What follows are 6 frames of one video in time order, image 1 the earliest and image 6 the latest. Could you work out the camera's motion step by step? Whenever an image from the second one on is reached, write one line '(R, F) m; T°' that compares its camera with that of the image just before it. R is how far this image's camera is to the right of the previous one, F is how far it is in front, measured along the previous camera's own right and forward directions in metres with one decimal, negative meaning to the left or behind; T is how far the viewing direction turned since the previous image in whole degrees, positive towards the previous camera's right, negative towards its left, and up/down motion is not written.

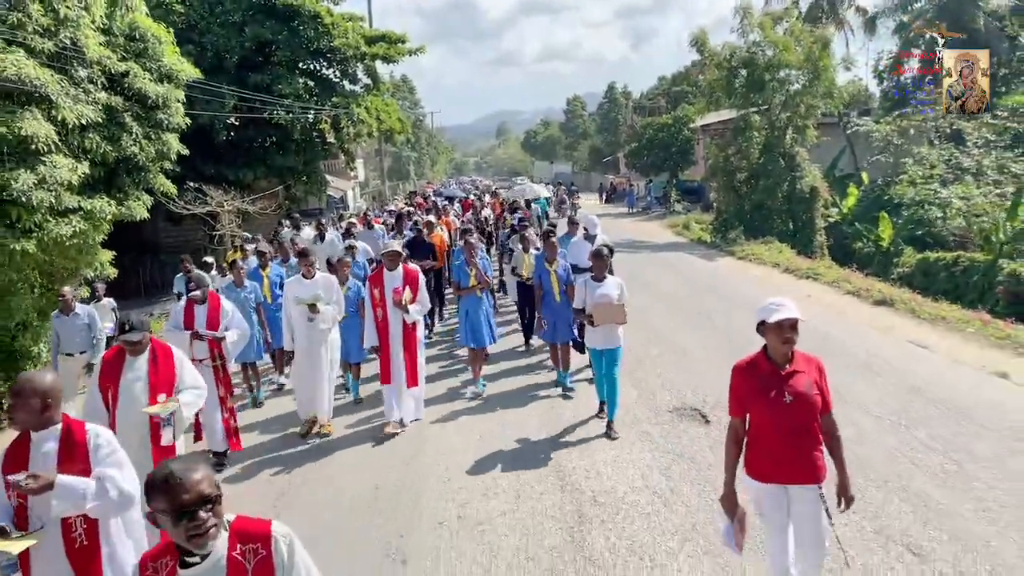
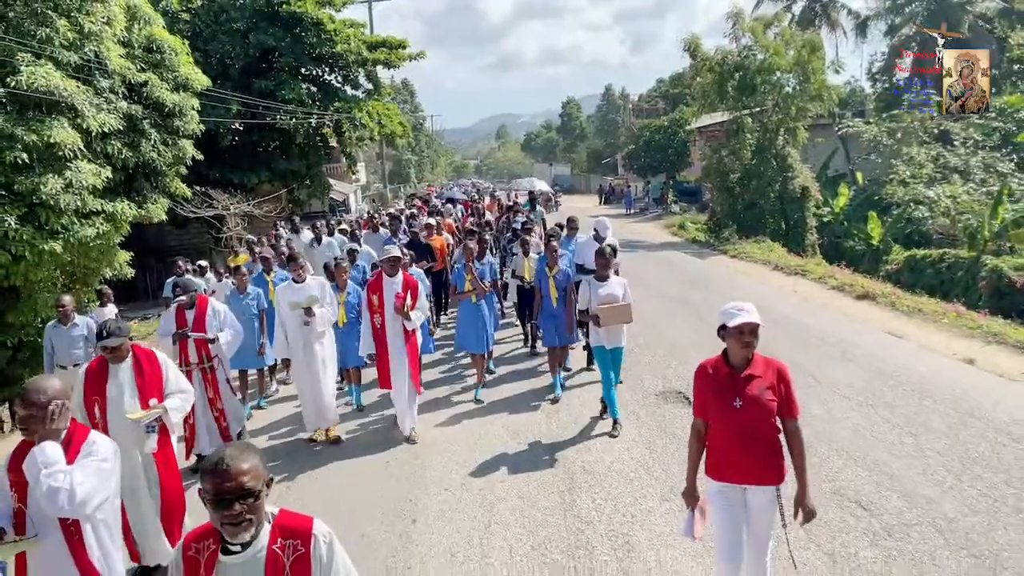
(0.0, -0.5) m; 0°
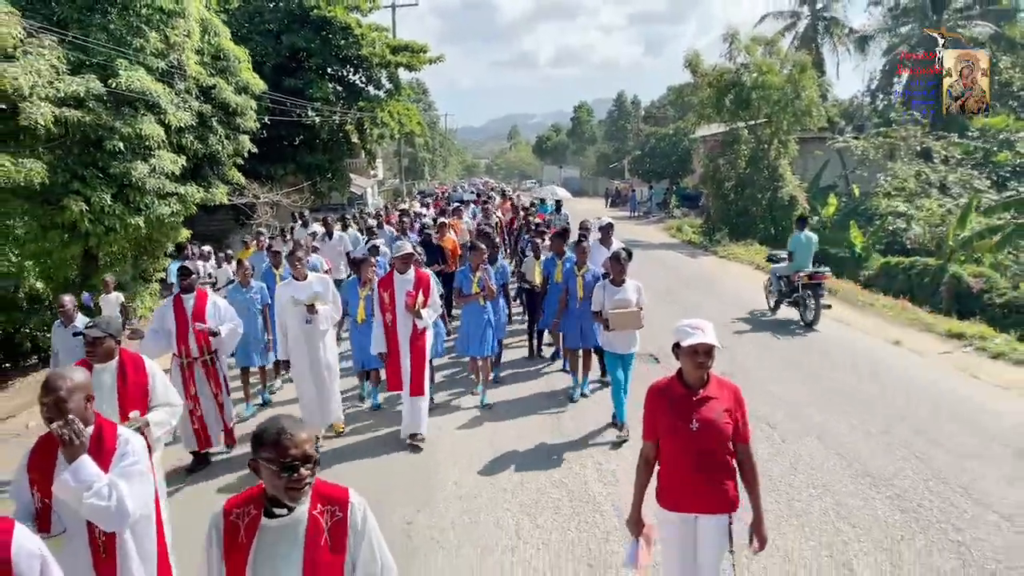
(0.0, -1.7) m; 0°
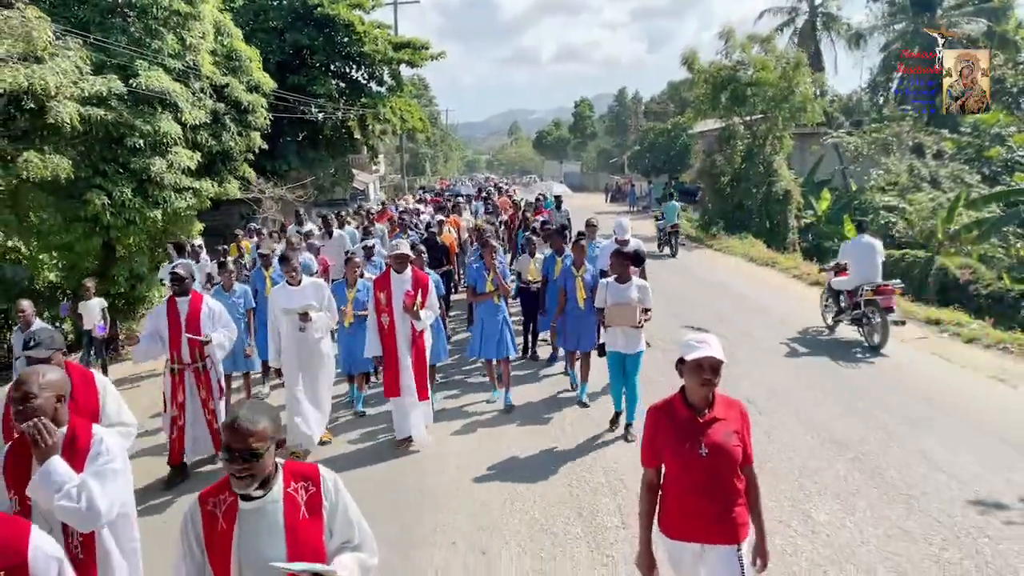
(0.0, -0.5) m; 0°
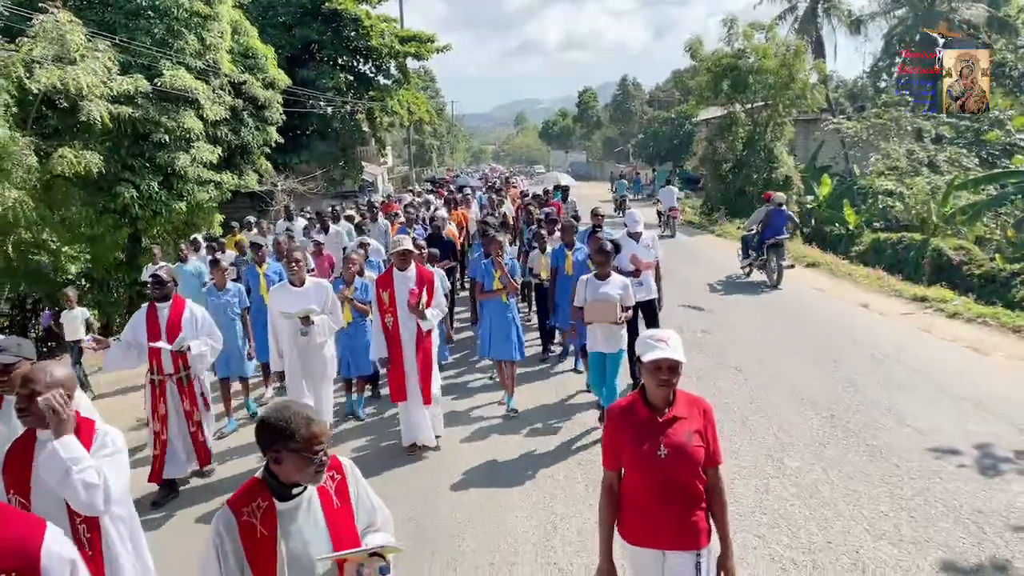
(0.0, -0.6) m; -1°
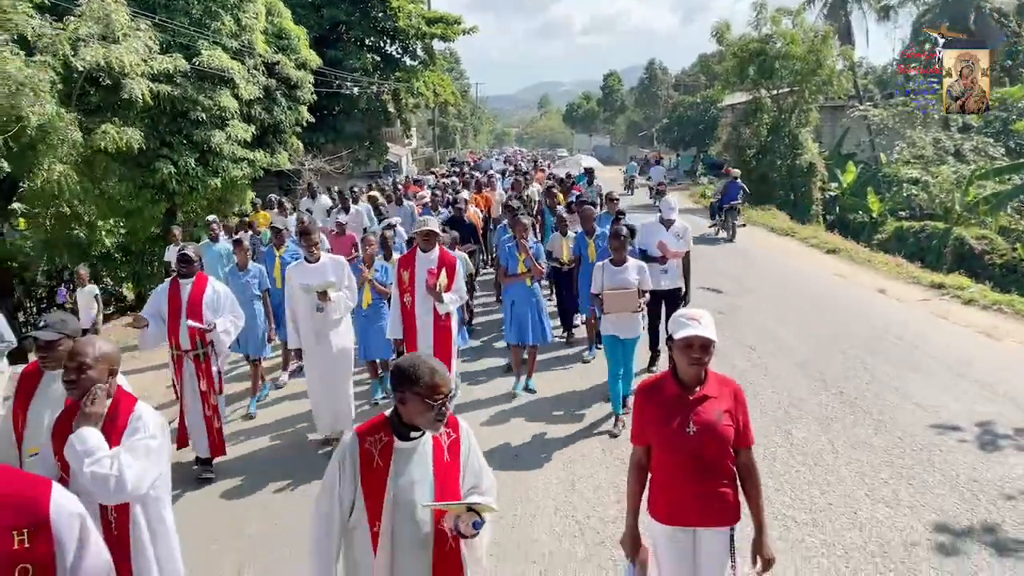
(0.0, -0.3) m; -2°
